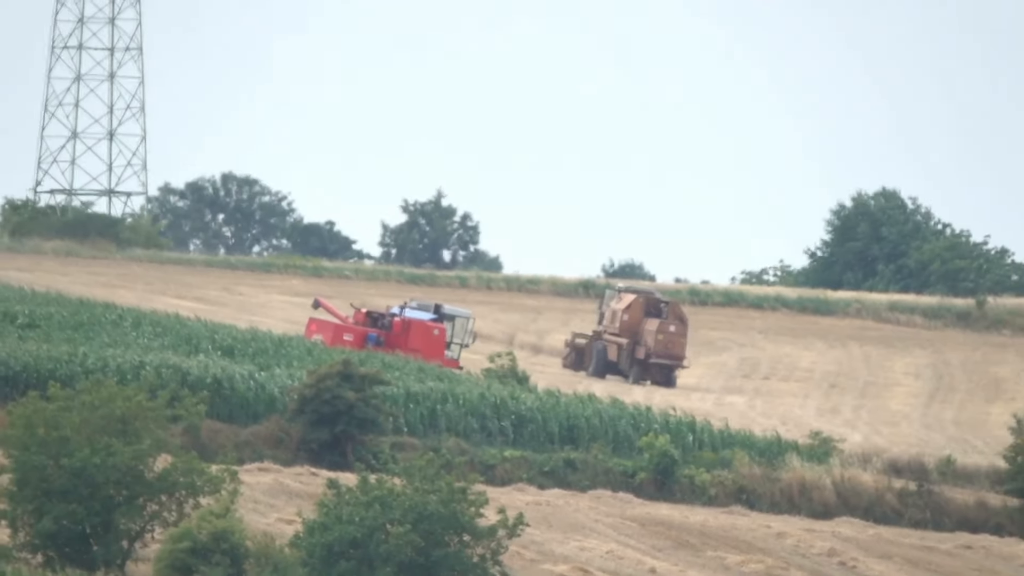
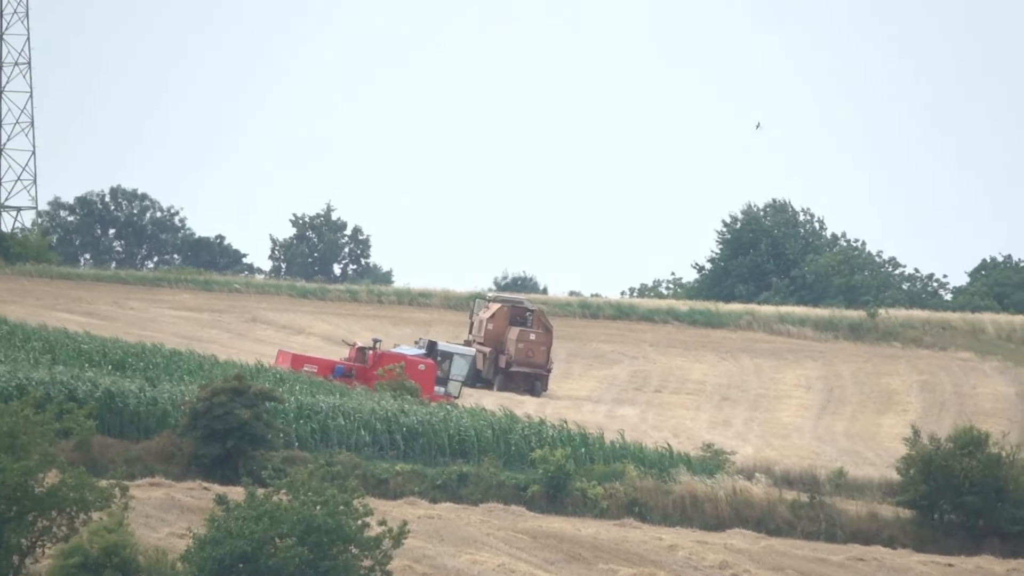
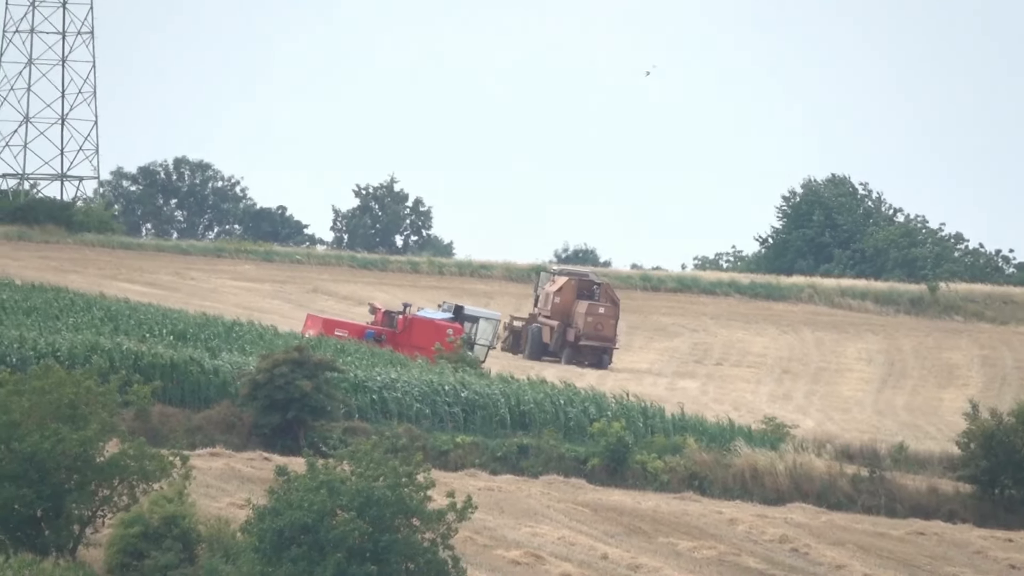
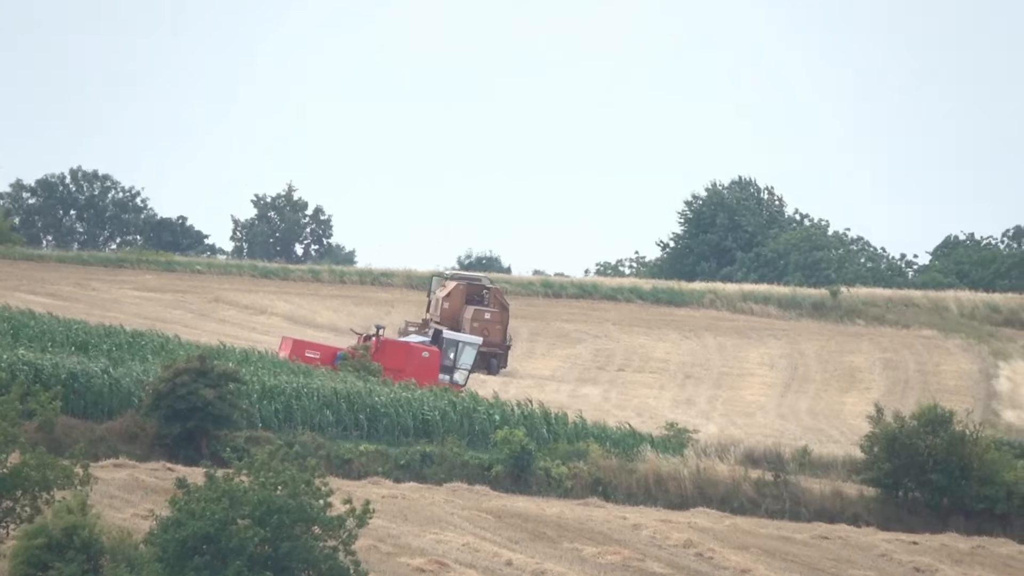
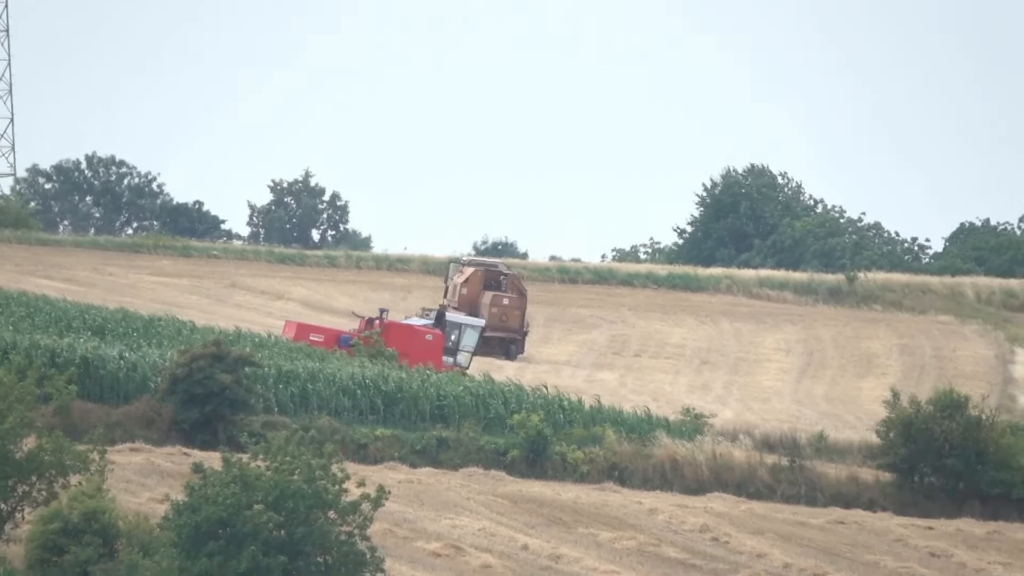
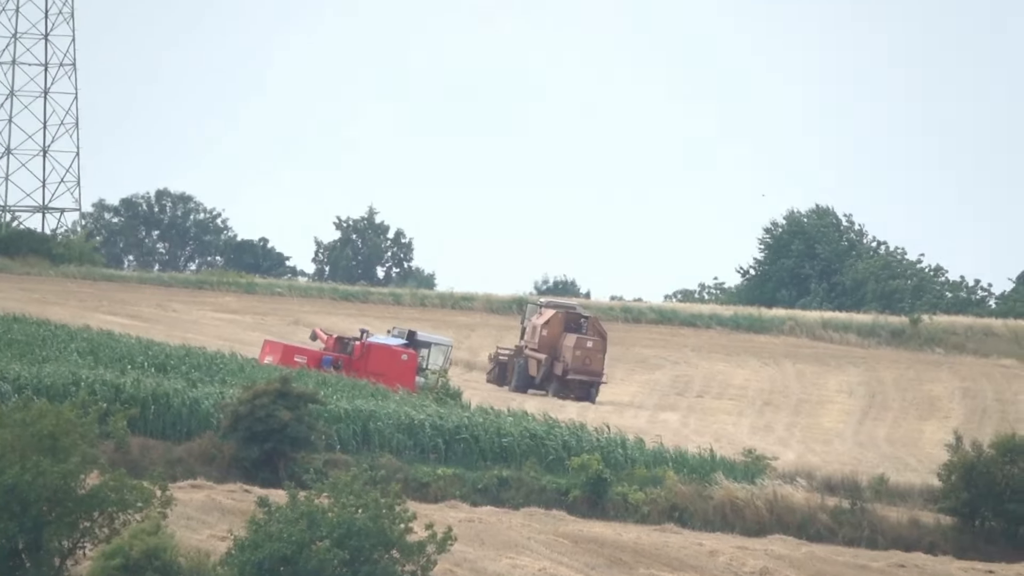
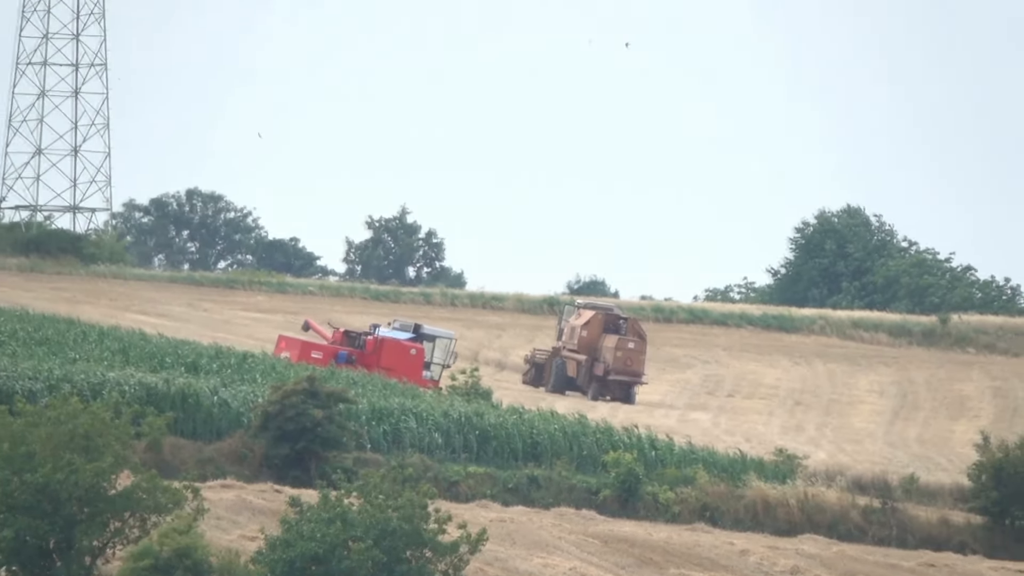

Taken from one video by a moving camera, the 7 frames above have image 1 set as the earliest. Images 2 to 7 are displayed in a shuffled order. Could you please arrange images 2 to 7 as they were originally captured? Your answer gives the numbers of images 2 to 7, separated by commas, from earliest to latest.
7, 6, 3, 2, 5, 4
